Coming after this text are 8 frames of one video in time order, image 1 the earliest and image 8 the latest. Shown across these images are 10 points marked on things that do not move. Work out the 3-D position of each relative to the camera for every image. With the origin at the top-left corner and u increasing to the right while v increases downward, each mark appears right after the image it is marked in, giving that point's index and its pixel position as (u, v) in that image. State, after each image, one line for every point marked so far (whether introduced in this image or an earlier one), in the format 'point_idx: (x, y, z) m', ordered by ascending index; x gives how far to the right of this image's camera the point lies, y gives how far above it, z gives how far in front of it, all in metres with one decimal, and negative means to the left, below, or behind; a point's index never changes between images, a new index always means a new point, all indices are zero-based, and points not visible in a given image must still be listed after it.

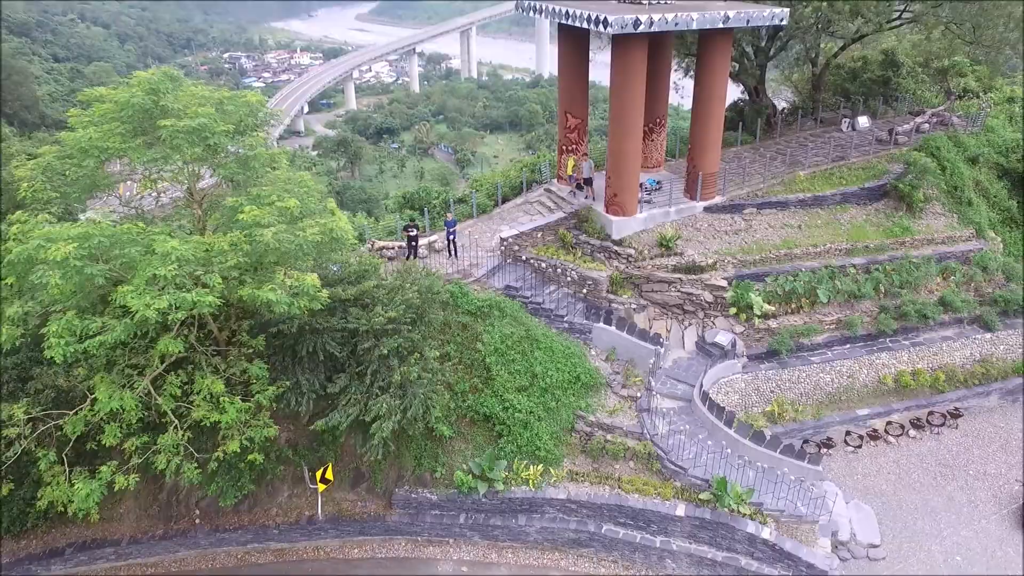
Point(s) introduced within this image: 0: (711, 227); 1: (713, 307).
0: (+3.8, +1.2, +14.4) m
1: (+3.6, -0.3, +13.1) m
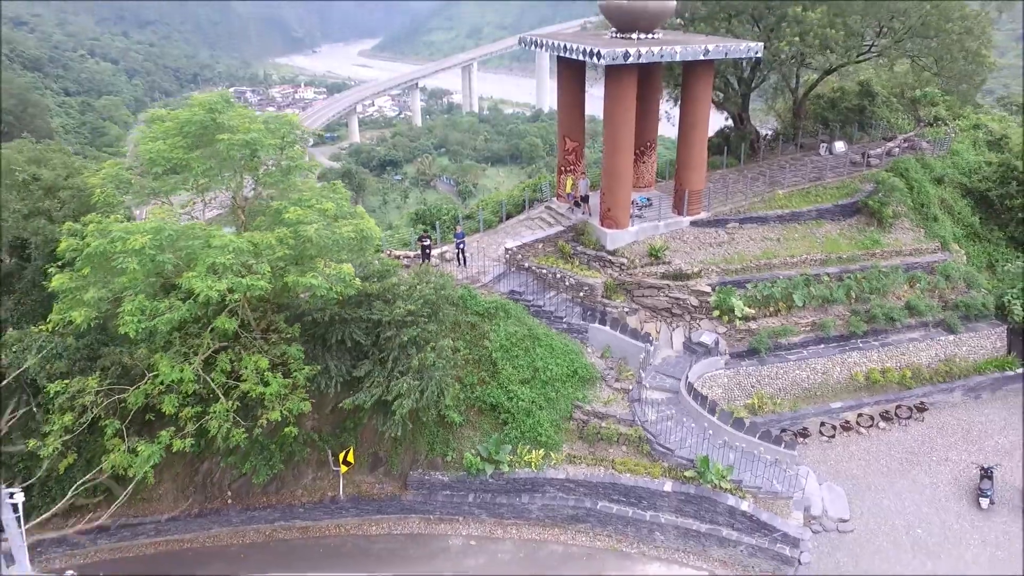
0: (+3.9, +1.0, +15.8) m
1: (+3.6, -0.4, +14.4) m
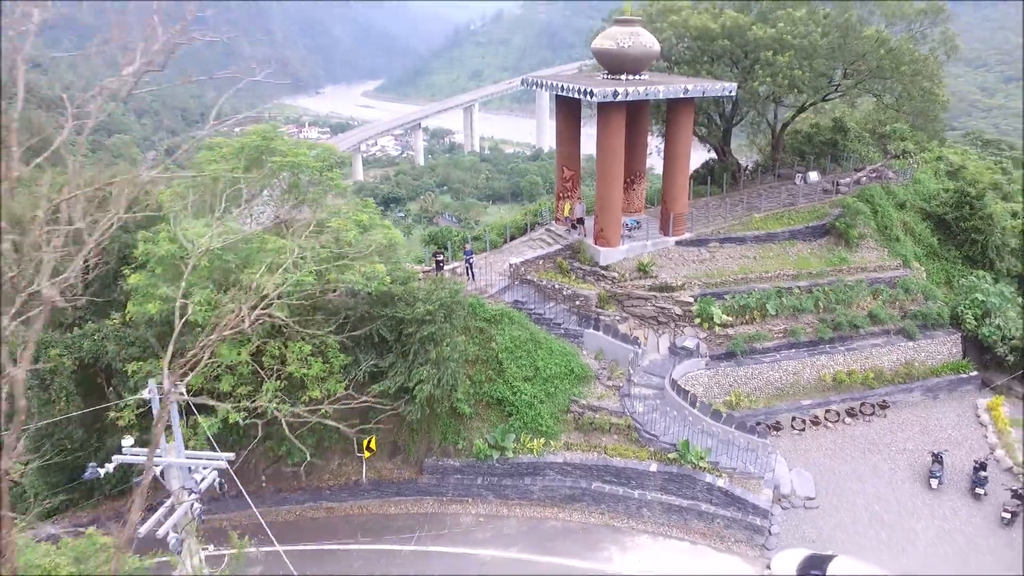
0: (+4.0, +0.7, +17.6) m
1: (+3.7, -0.7, +16.1) m
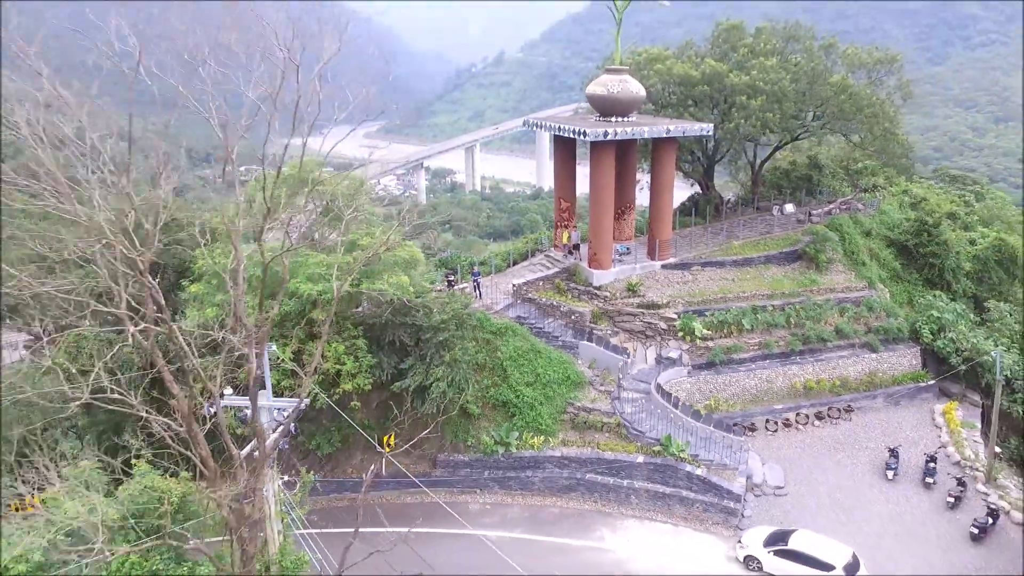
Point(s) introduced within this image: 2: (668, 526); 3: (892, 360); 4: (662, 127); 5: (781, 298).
0: (+4.1, +0.3, +19.5) m
1: (+3.8, -1.1, +18.0) m
2: (+3.0, -4.6, +14.3) m
3: (+9.6, -1.8, +18.7) m
4: (+3.8, +4.1, +18.8) m
5: (+6.9, -0.3, +19.1) m
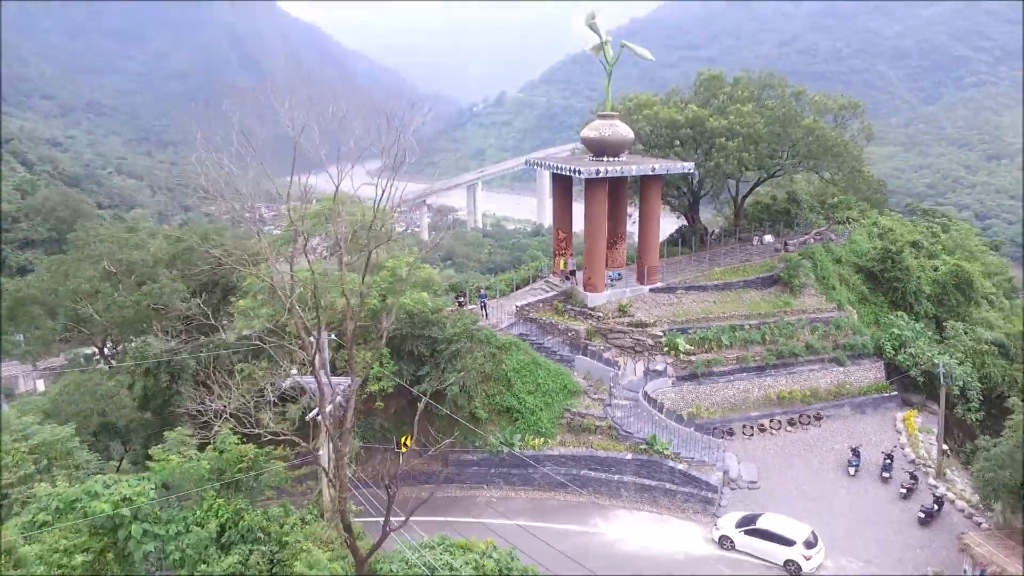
0: (+4.1, -0.4, +21.7) m
1: (+3.8, -1.6, +20.1) m
2: (+3.1, -5.0, +16.2) m
3: (+9.7, -2.4, +20.7) m
4: (+3.9, +3.5, +21.1) m
5: (+7.0, -0.8, +21.2) m
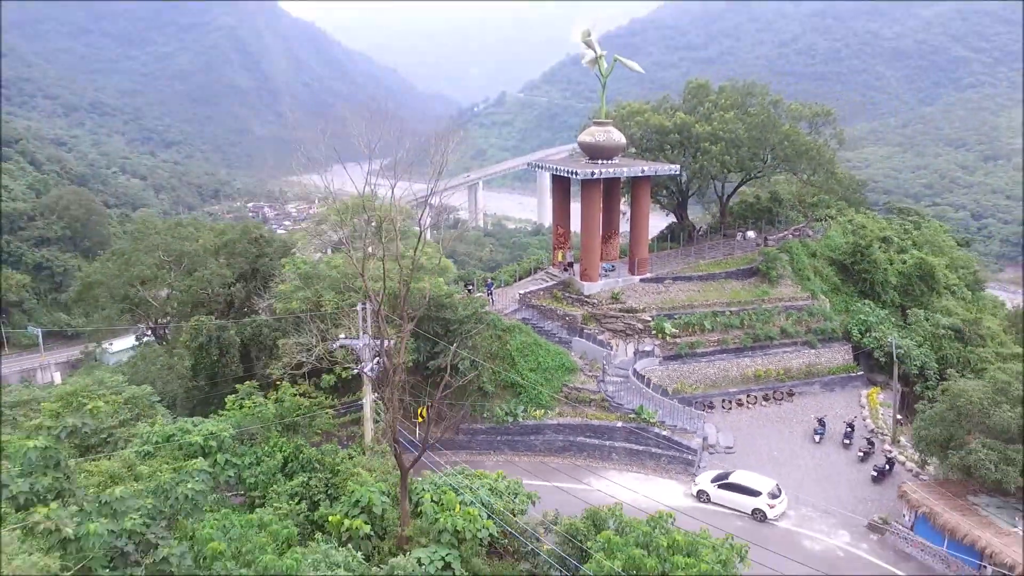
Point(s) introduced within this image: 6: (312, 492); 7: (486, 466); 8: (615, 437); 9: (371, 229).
0: (+4.2, 0.0, +23.9) m
1: (+4.0, -1.3, +22.3) m
2: (+3.2, -4.6, +18.4) m
3: (+9.8, -2.1, +23.0) m
4: (+4.0, +3.8, +23.4) m
5: (+7.1, -0.5, +23.5) m
6: (-3.3, -3.3, +12.1) m
7: (-0.7, -4.6, +19.2) m
8: (+2.7, -3.9, +19.2) m
9: (-3.5, +1.5, +18.3) m
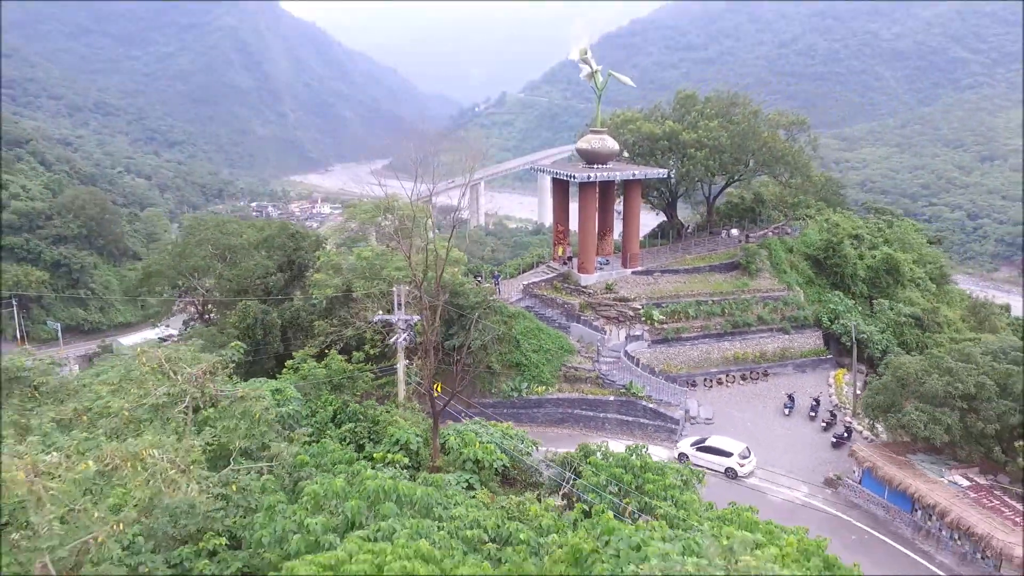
0: (+4.4, +0.2, +26.5) m
1: (+4.1, -1.0, +24.9) m
2: (+3.3, -4.4, +21.0) m
3: (+9.9, -1.8, +25.5) m
4: (+4.1, +4.1, +25.9) m
5: (+7.3, -0.2, +26.1) m
6: (-3.1, -3.0, +14.7) m
7: (-0.5, -4.3, +21.8) m
8: (+2.8, -3.6, +21.8) m
9: (-3.3, +1.7, +20.9) m
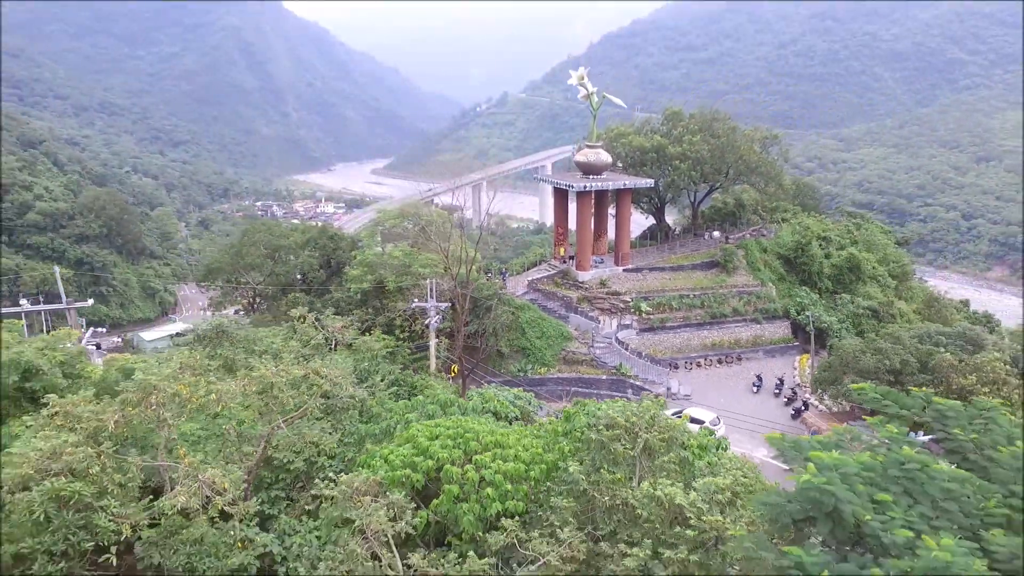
0: (+4.6, +0.4, +30.1) m
1: (+4.3, -0.8, +28.5) m
2: (+3.6, -4.2, +24.6) m
3: (+10.1, -1.6, +29.1) m
4: (+4.4, +4.3, +29.5) m
5: (+7.5, -0.1, +29.7) m
6: (-2.9, -2.9, +18.3) m
7: (-0.3, -4.1, +25.4) m
8: (+3.0, -3.4, +25.4) m
9: (-3.1, +1.9, +24.5) m
